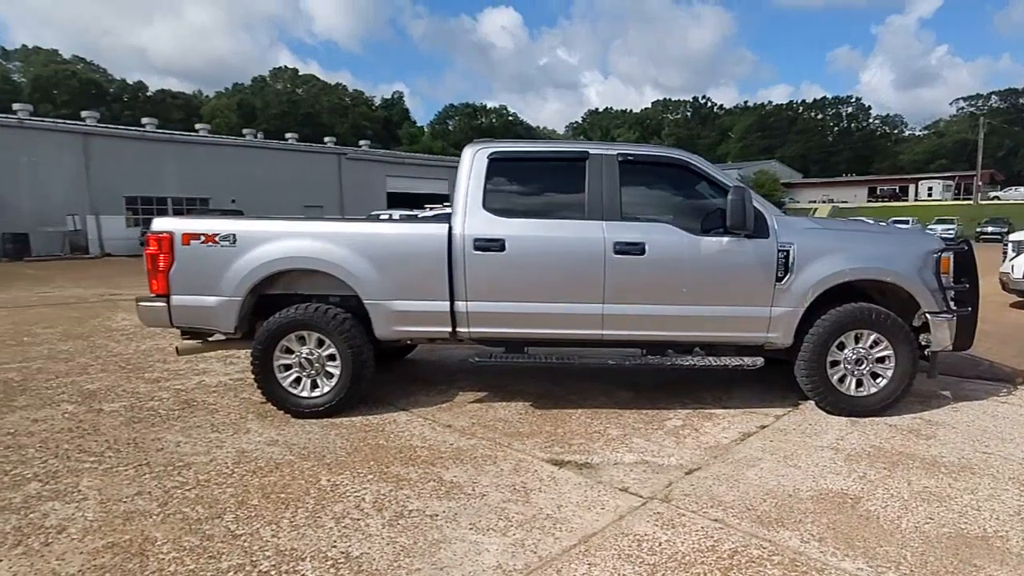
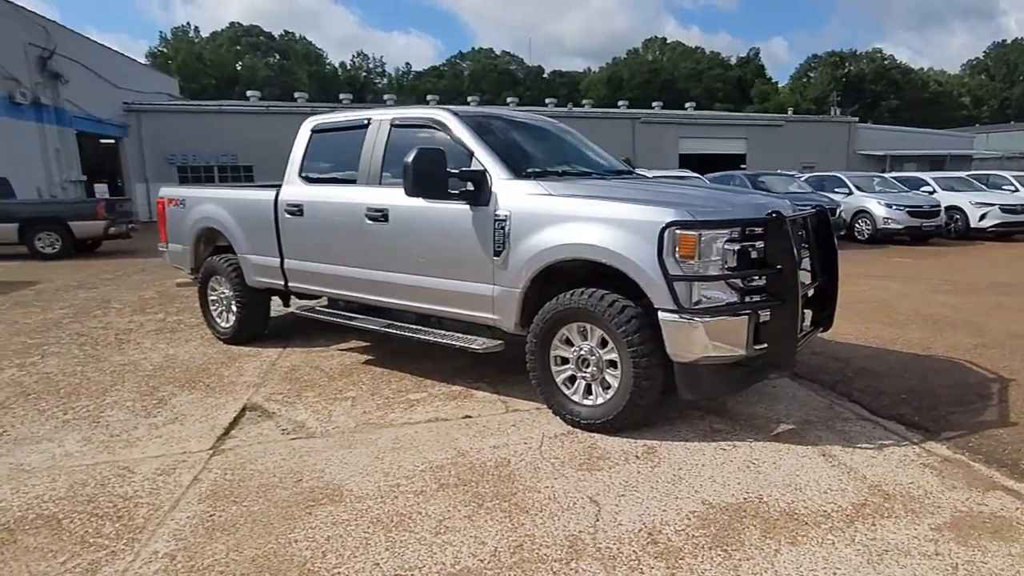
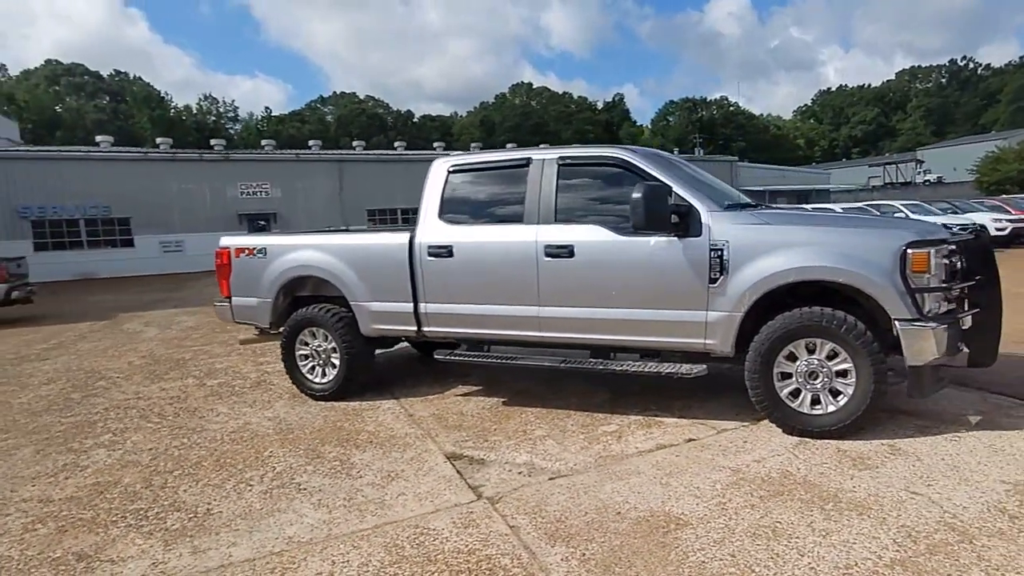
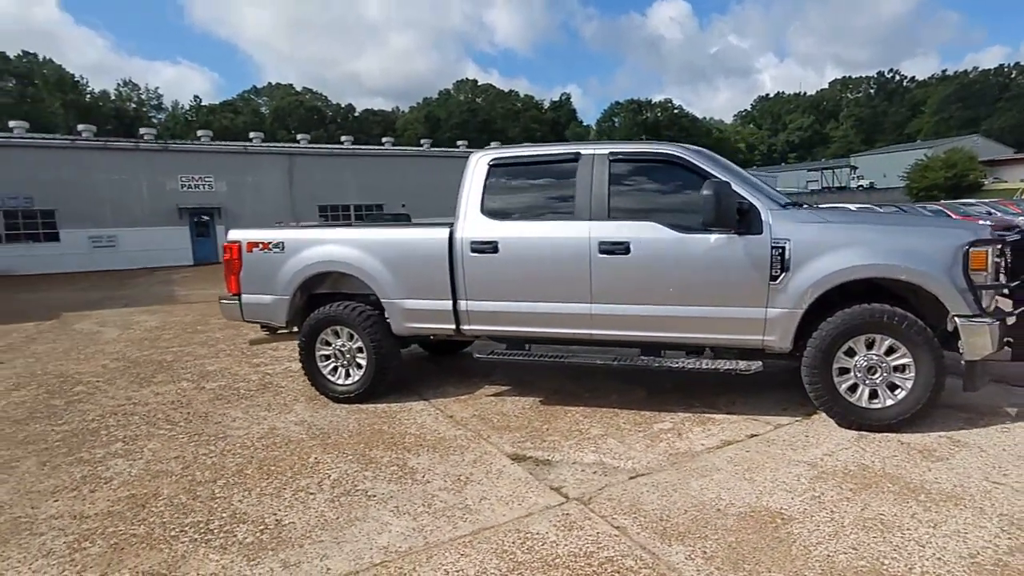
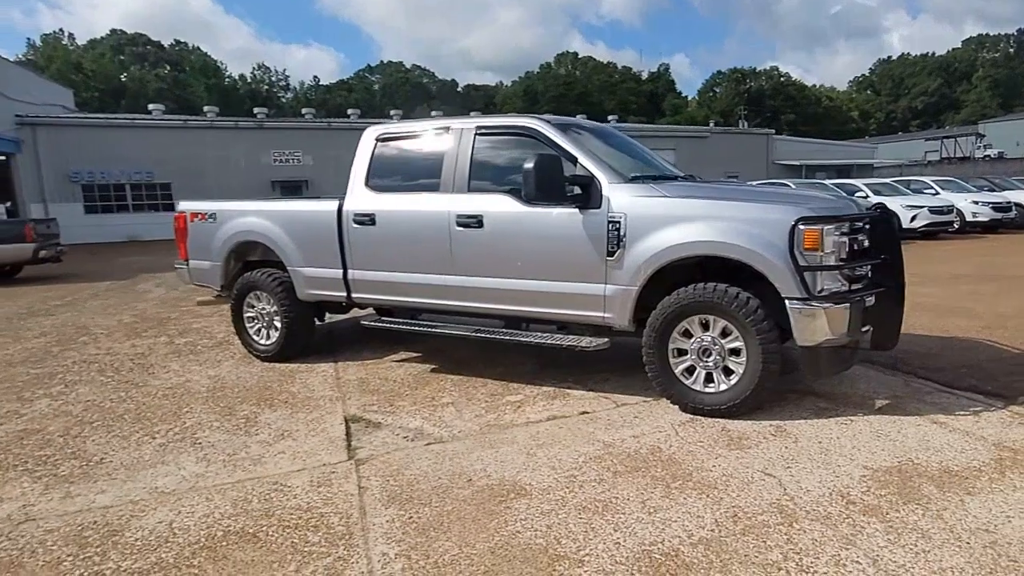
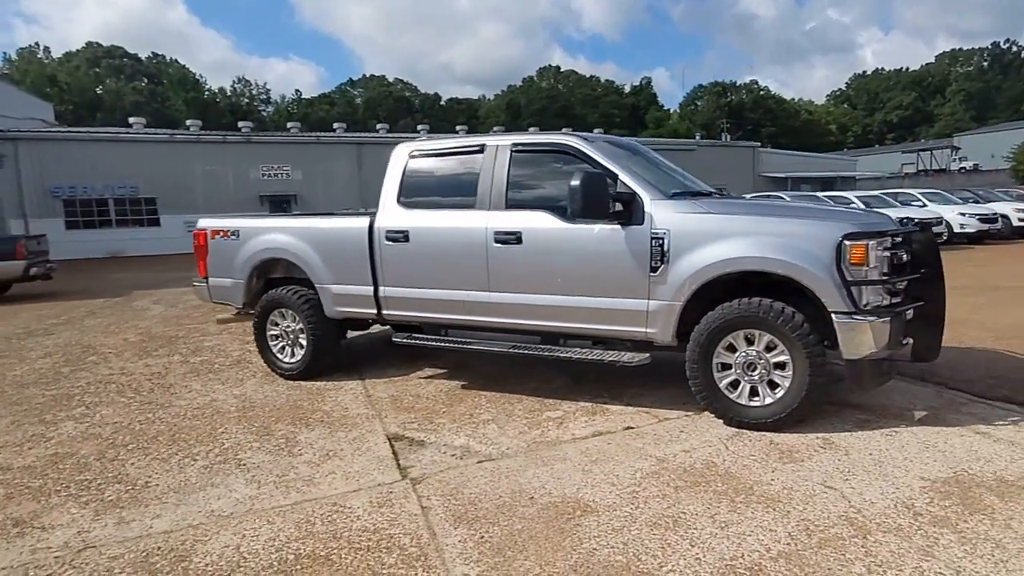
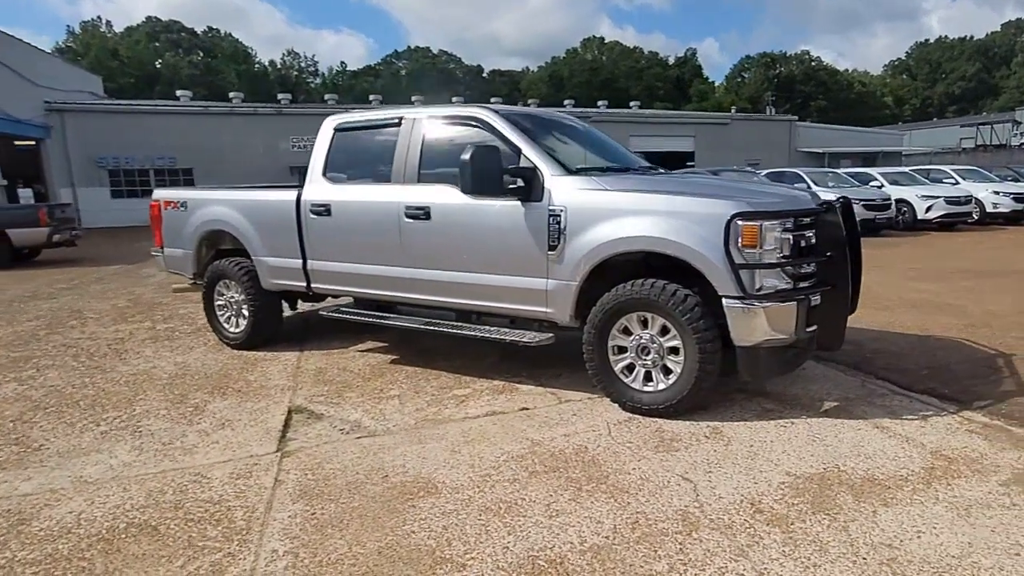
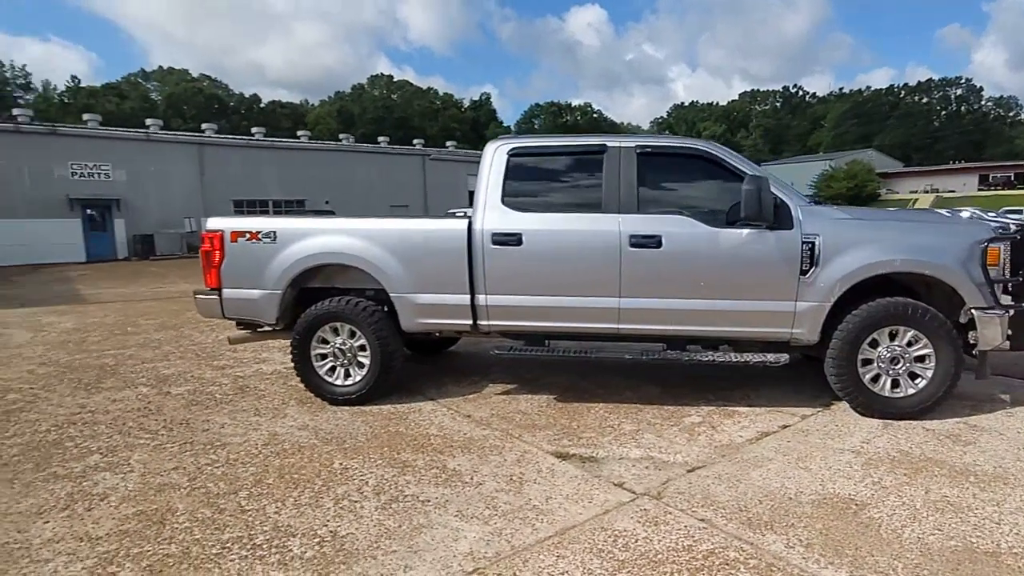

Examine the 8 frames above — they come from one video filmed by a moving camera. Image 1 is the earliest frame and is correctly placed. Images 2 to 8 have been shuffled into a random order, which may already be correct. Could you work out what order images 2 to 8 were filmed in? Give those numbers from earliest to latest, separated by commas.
8, 4, 3, 6, 5, 7, 2
